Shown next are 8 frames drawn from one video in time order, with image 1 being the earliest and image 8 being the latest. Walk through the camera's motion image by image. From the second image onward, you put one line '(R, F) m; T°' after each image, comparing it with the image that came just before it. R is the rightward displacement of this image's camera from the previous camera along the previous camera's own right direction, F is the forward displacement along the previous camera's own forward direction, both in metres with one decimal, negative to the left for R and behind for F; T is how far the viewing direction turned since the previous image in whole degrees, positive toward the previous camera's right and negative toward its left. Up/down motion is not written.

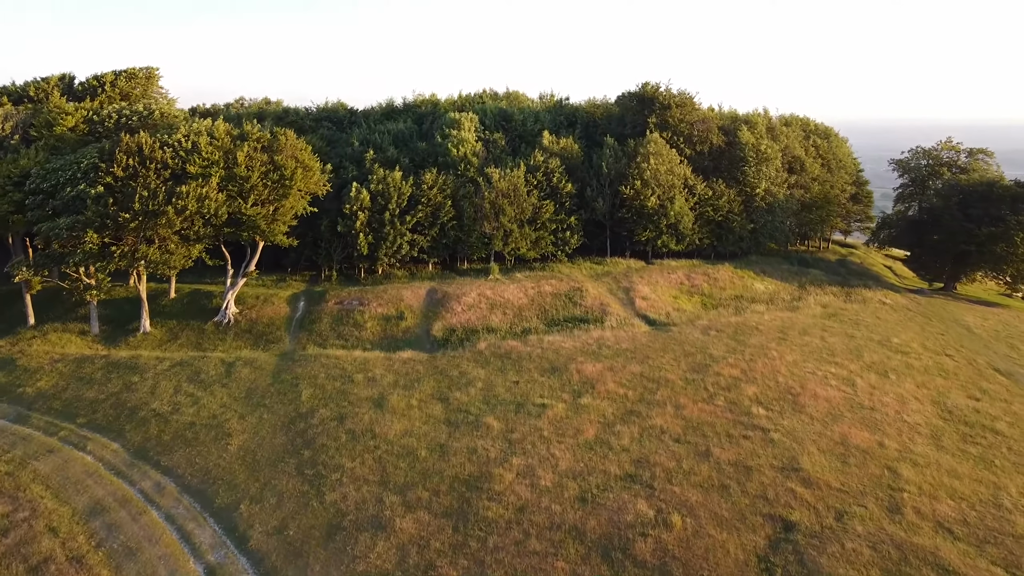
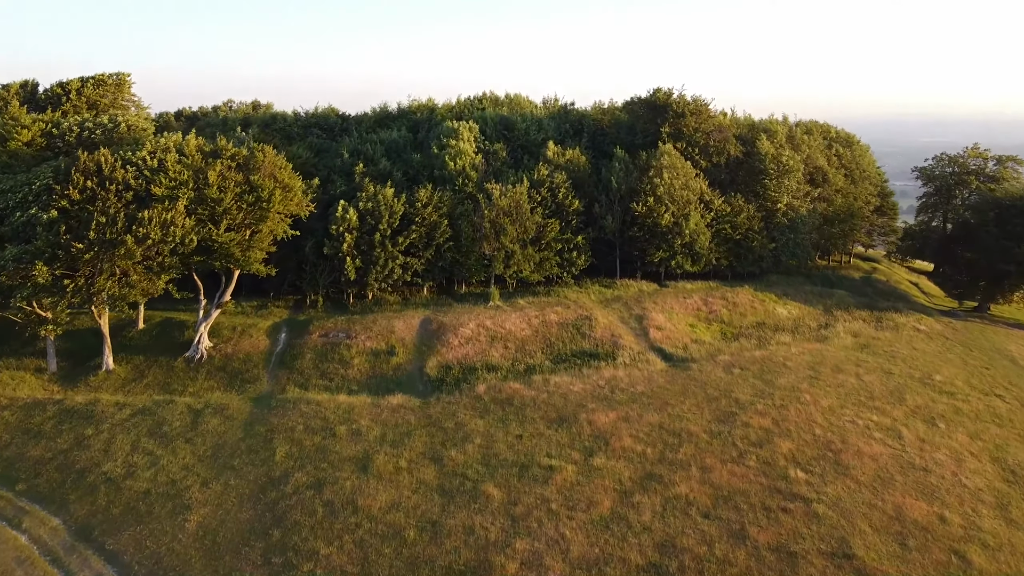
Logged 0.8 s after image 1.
(-0.1, +3.3) m; 0°
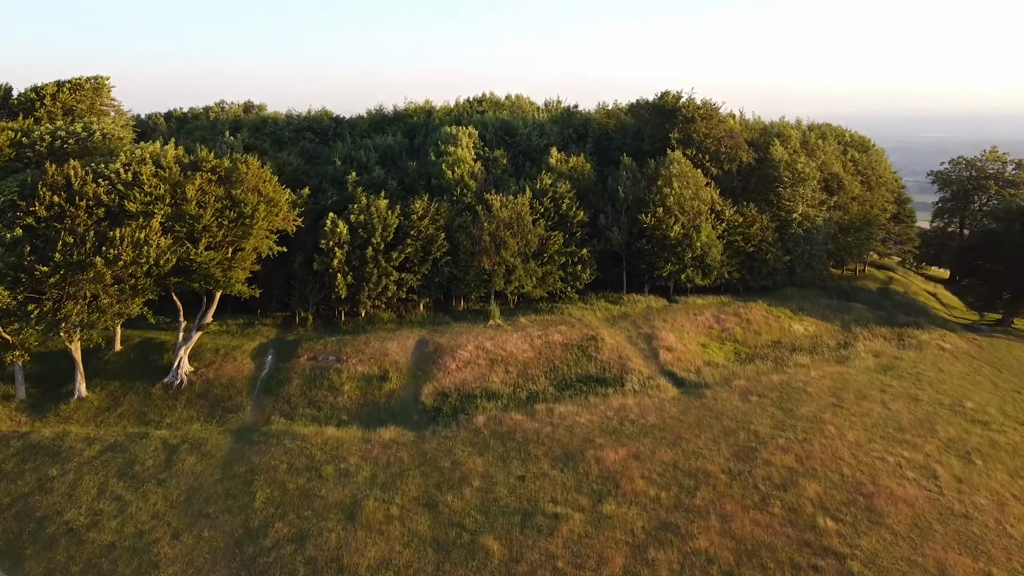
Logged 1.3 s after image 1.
(0.0, +2.1) m; 0°
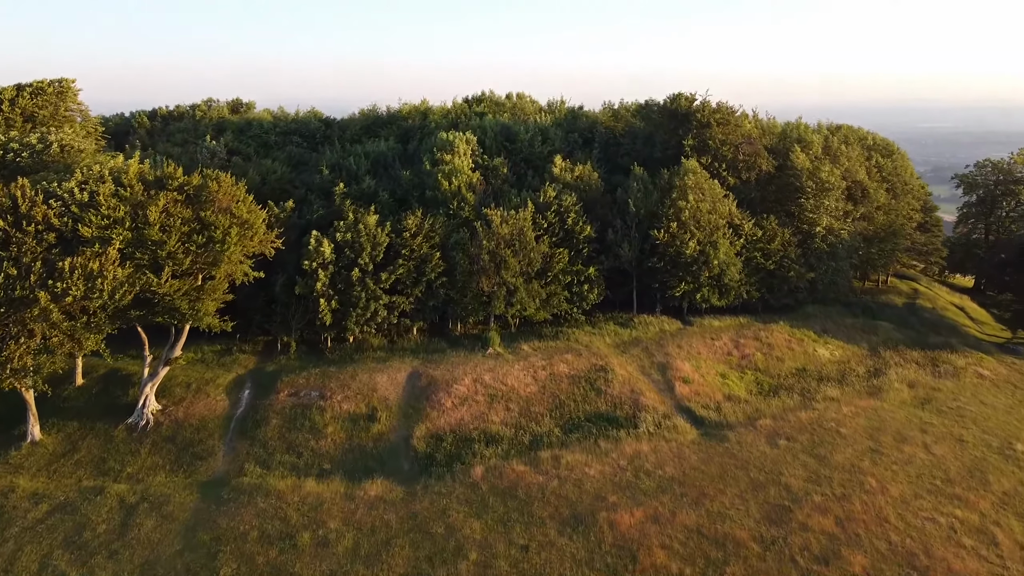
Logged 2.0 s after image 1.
(0.0, +2.9) m; 0°
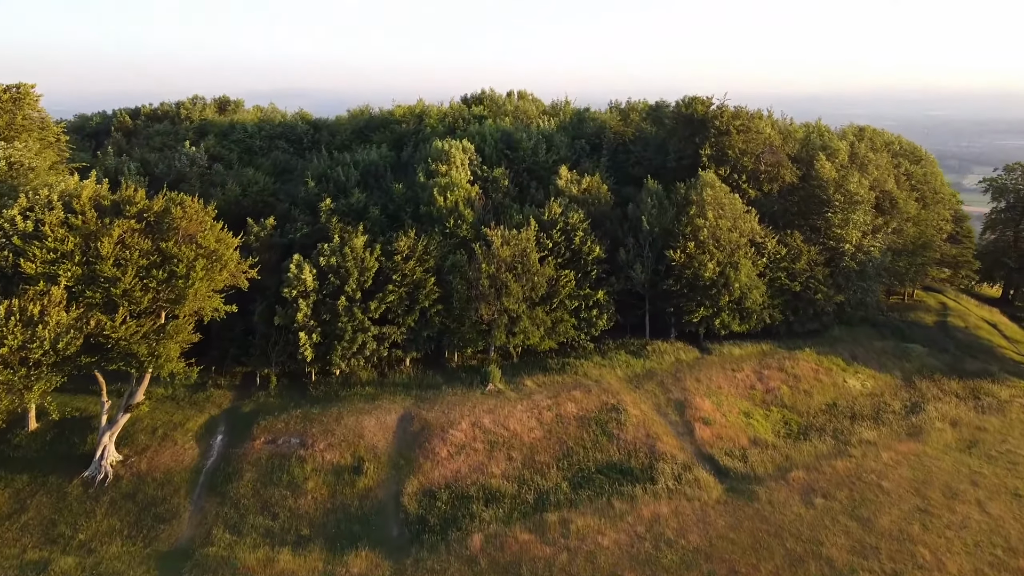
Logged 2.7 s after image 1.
(-0.1, +2.9) m; 0°
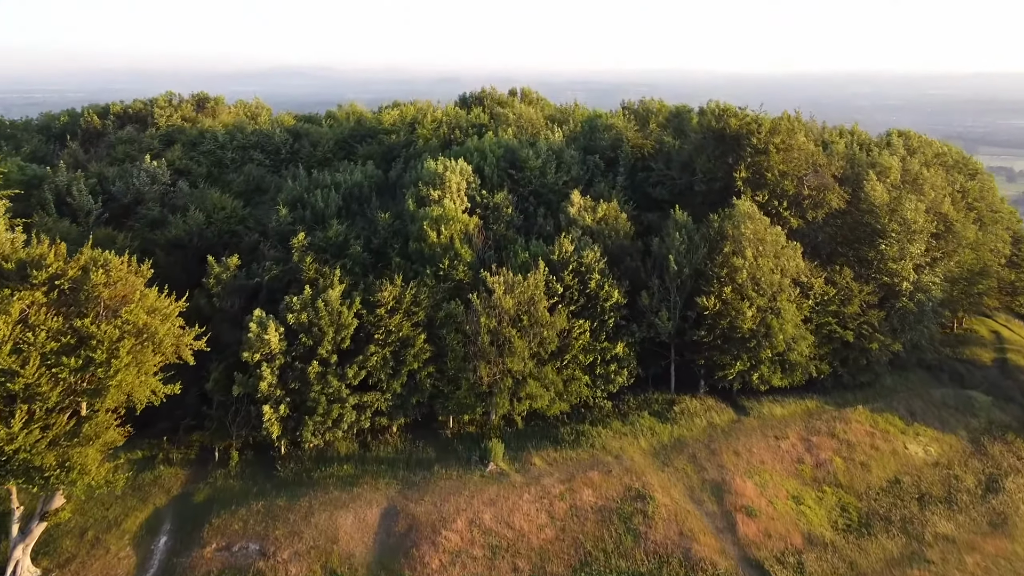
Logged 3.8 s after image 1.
(-0.1, +4.6) m; 0°
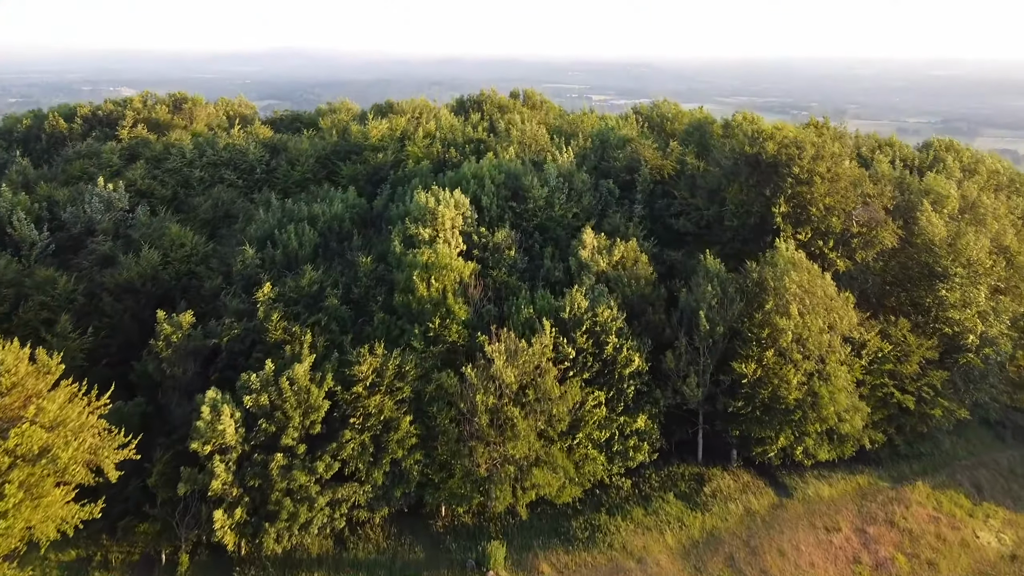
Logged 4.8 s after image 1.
(-0.1, +4.0) m; 0°
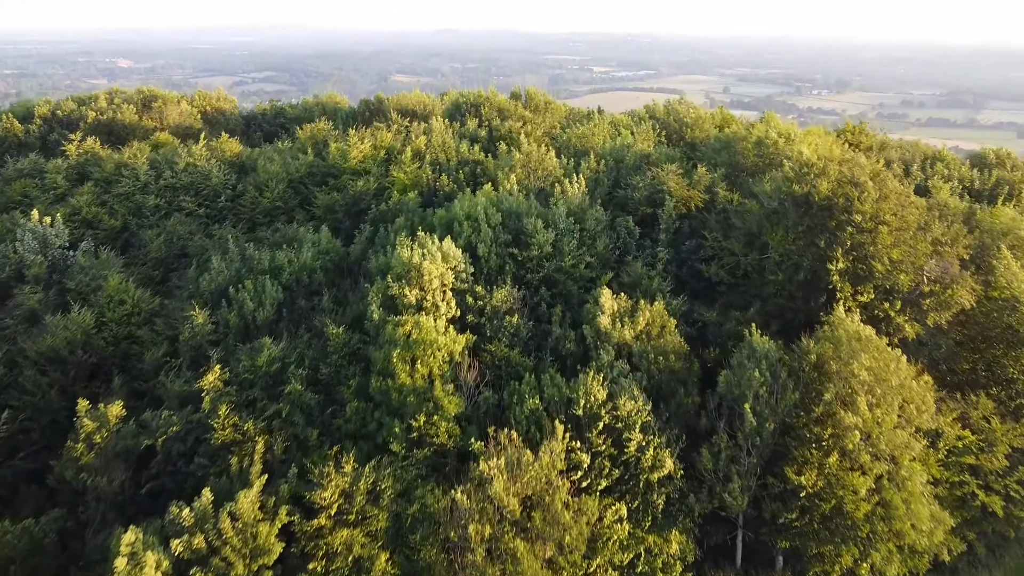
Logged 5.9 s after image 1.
(0.0, +4.3) m; 0°
